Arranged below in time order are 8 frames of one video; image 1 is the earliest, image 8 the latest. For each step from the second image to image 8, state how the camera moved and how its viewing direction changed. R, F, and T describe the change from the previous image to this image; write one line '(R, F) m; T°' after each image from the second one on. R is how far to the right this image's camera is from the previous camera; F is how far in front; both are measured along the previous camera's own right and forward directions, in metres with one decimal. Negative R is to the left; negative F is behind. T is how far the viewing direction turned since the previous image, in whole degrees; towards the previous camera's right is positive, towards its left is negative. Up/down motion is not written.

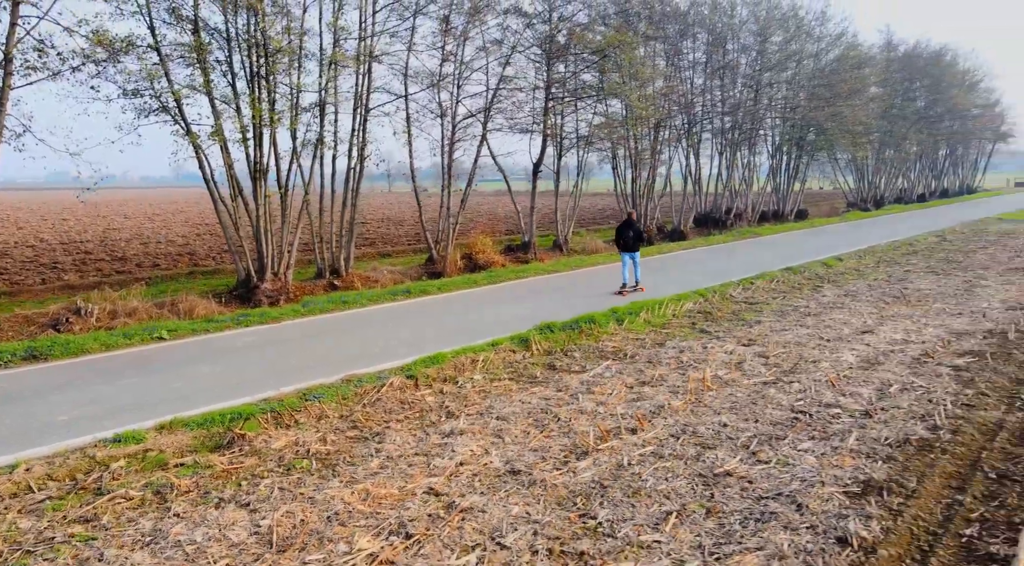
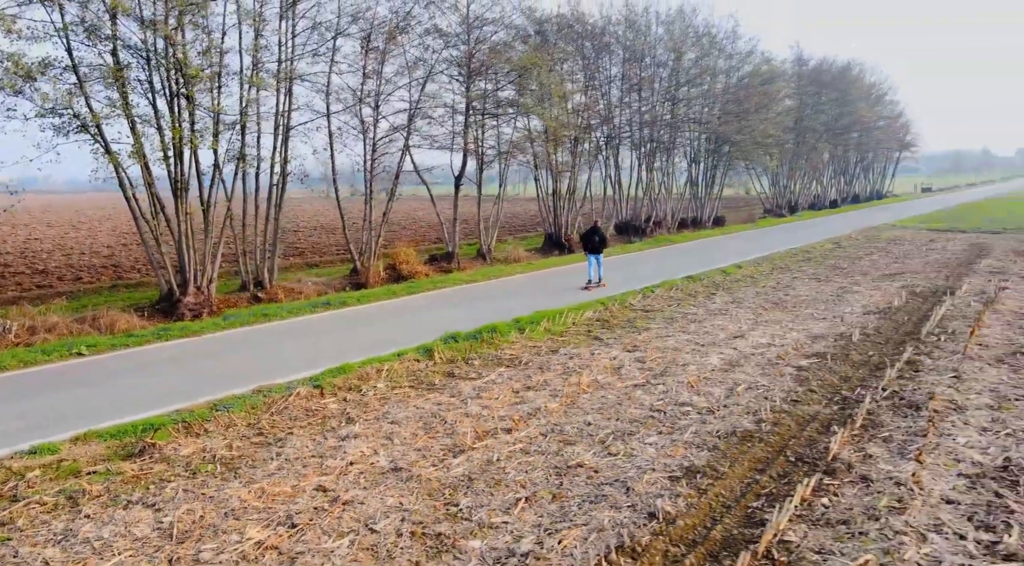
(+0.5, -0.7) m; +4°
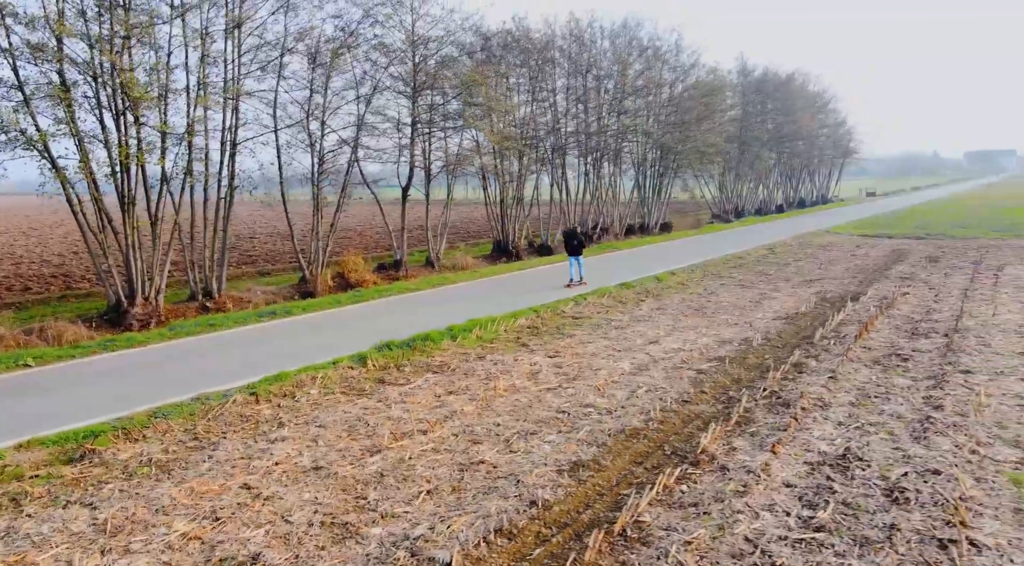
(+0.5, -0.7) m; +3°
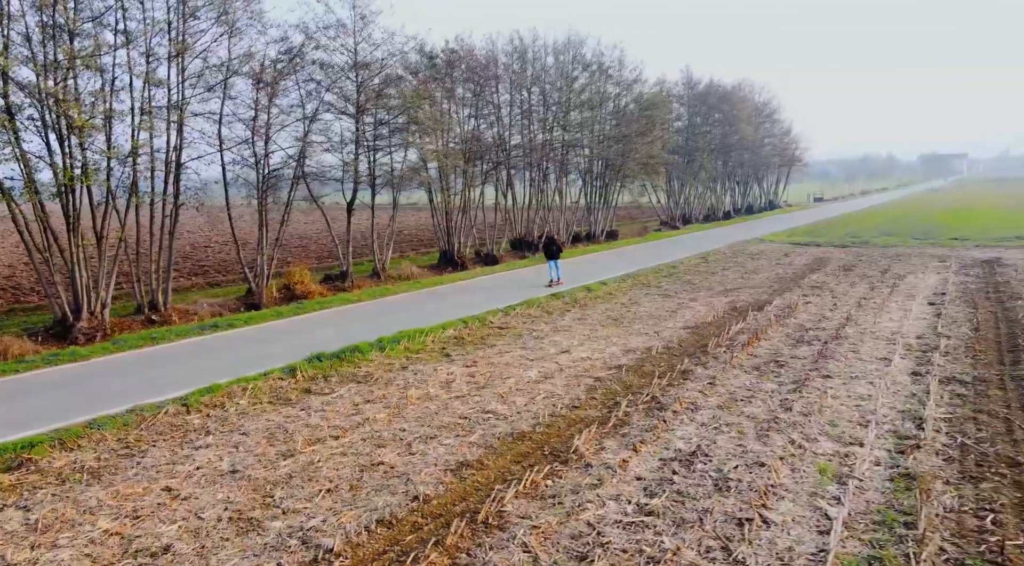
(+0.7, -0.9) m; +3°
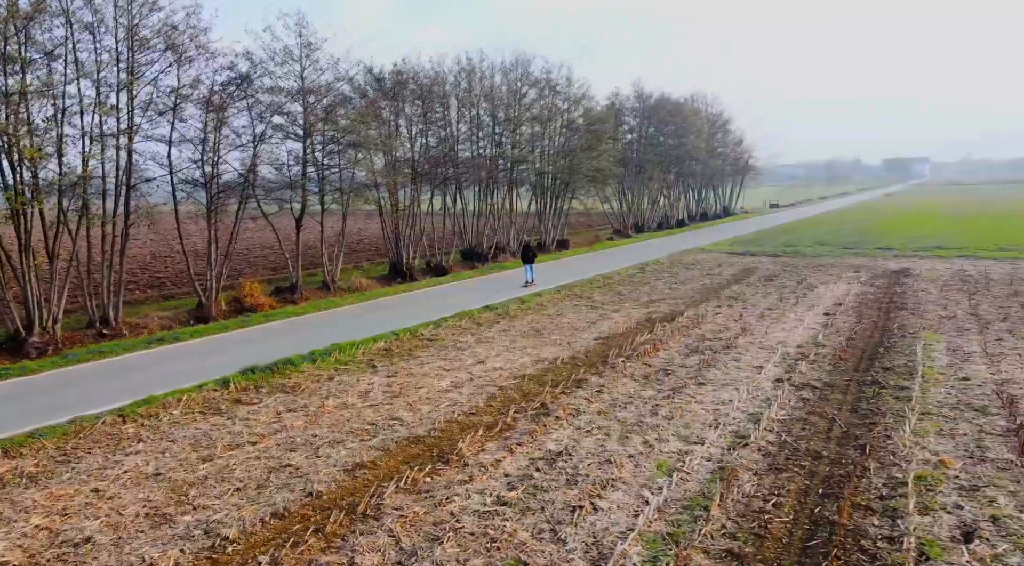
(+0.9, -1.1) m; +2°
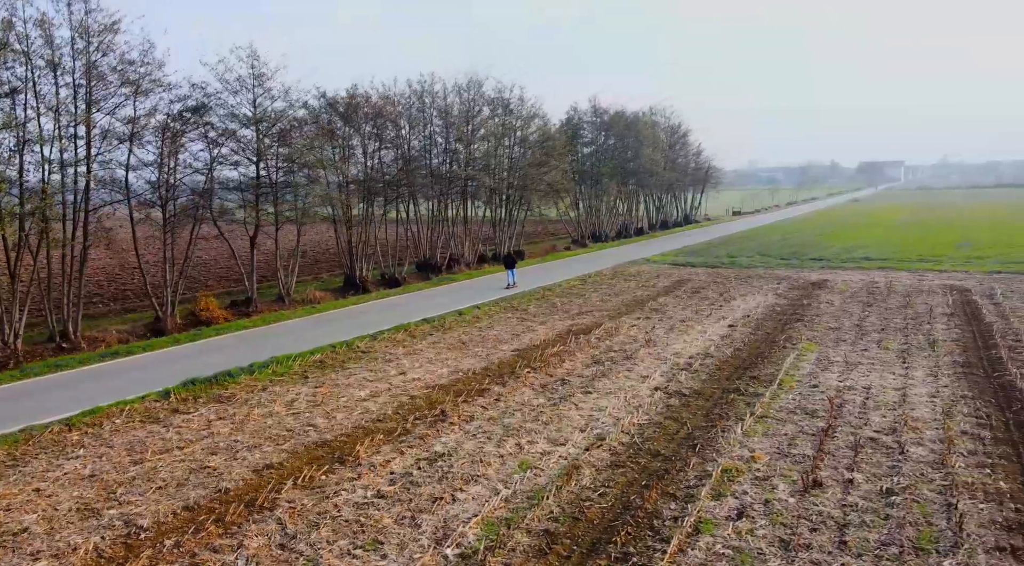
(+1.2, -1.3) m; +1°
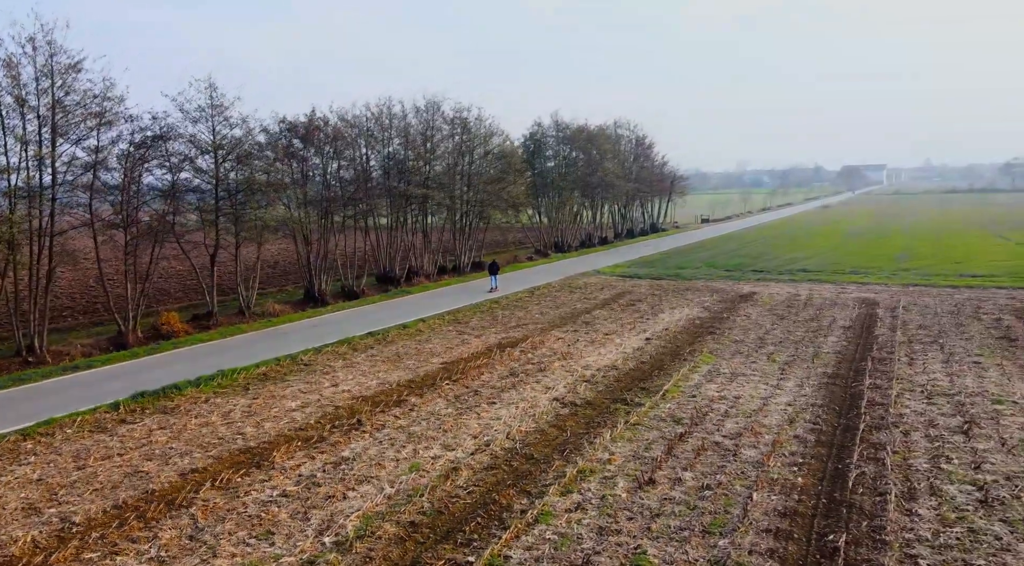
(+1.4, -1.4) m; +1°
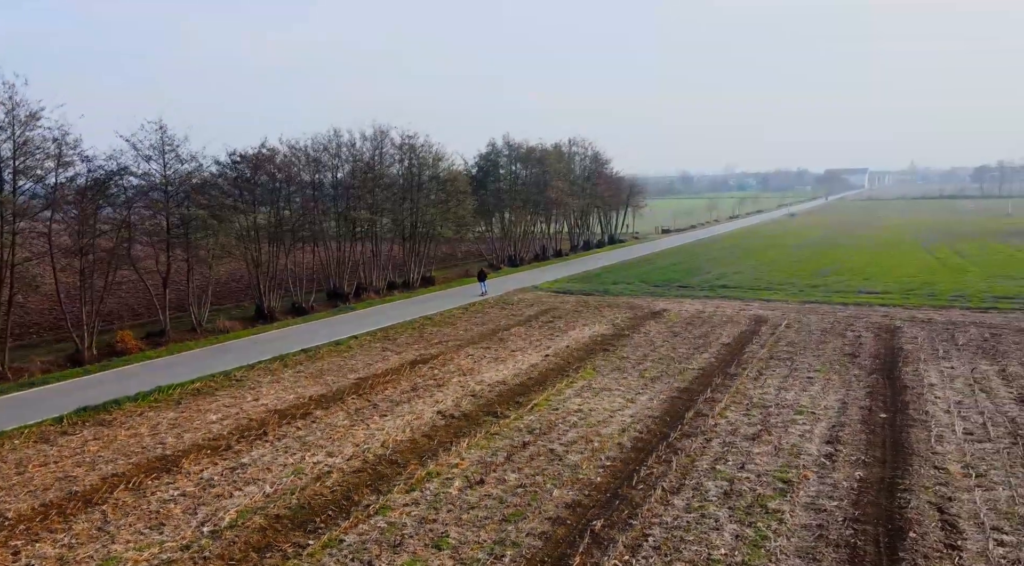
(+2.1, -2.2) m; +1°
